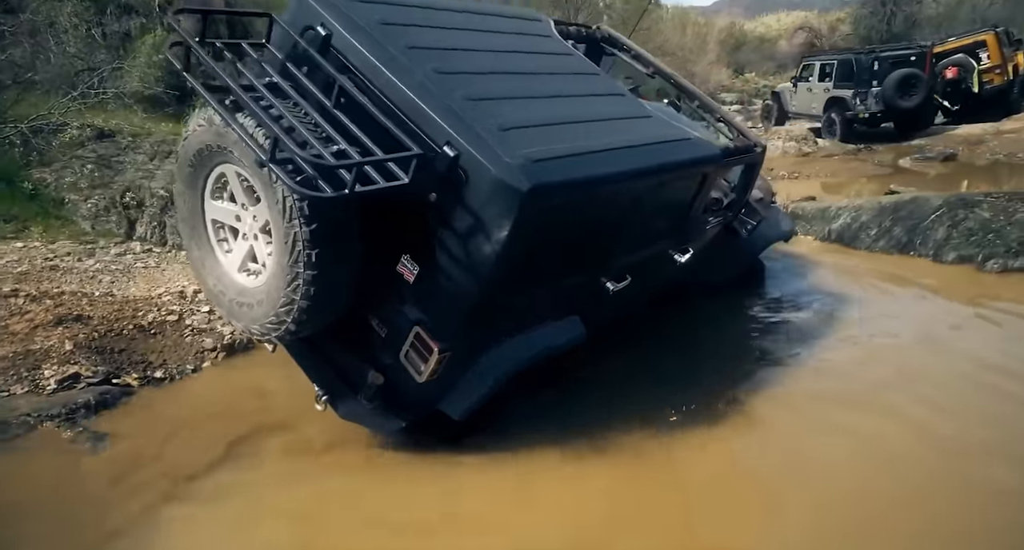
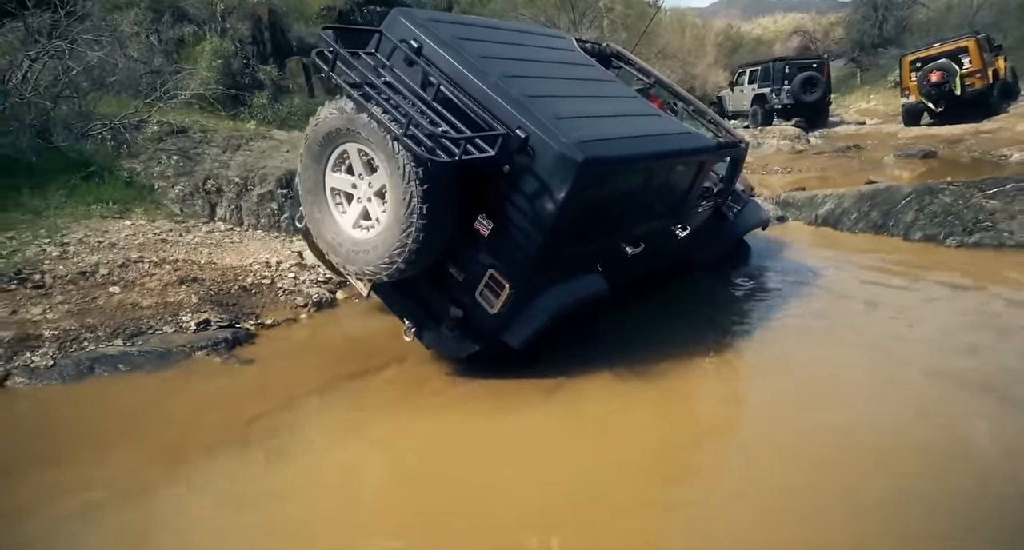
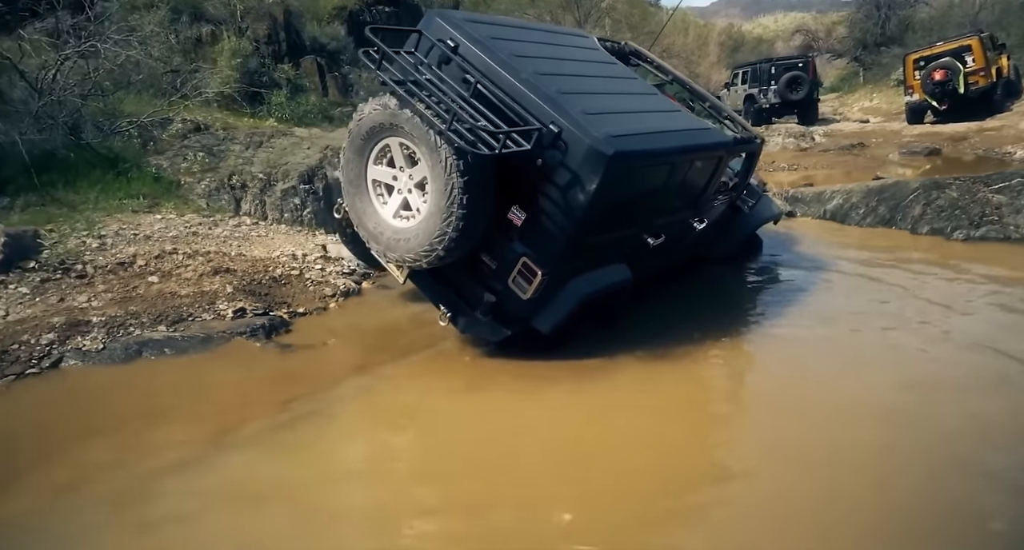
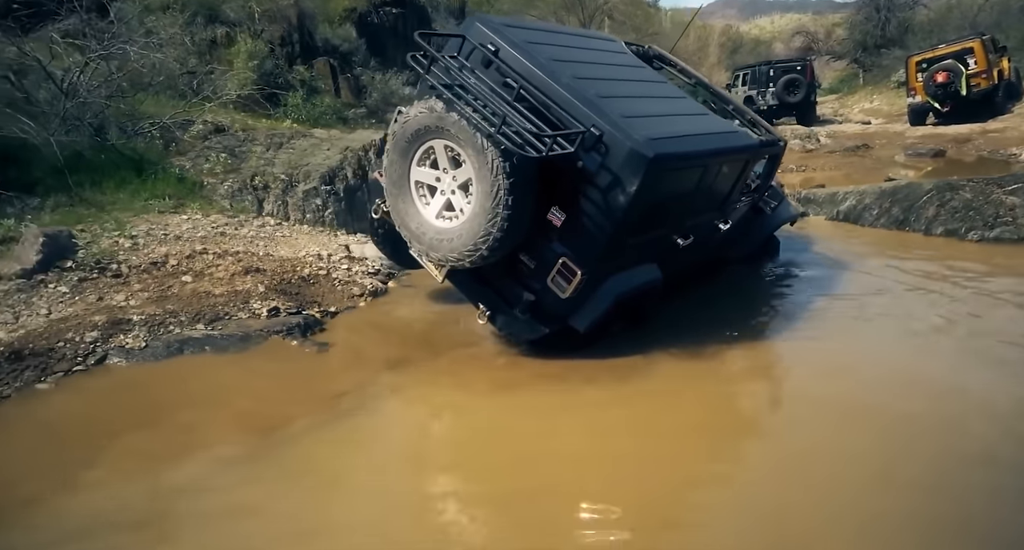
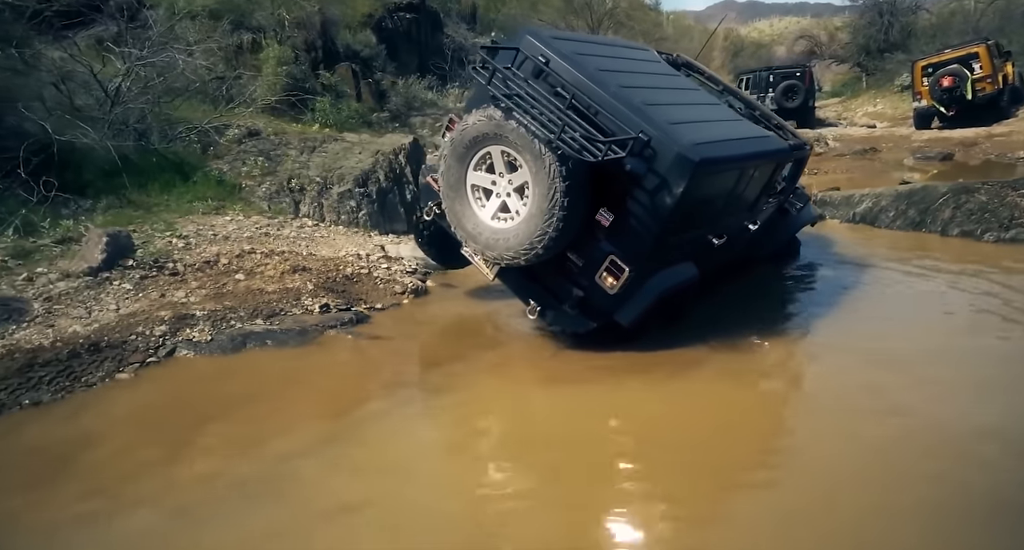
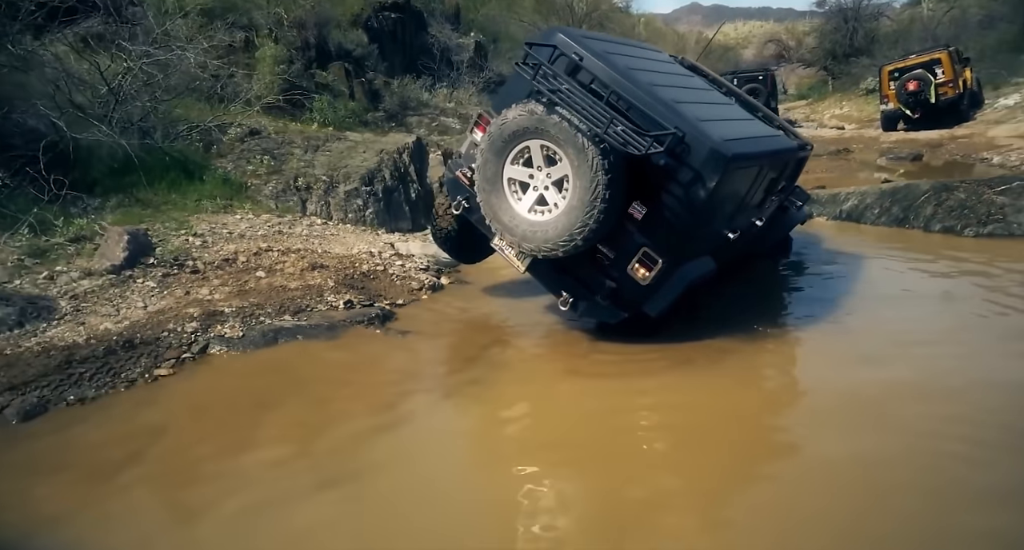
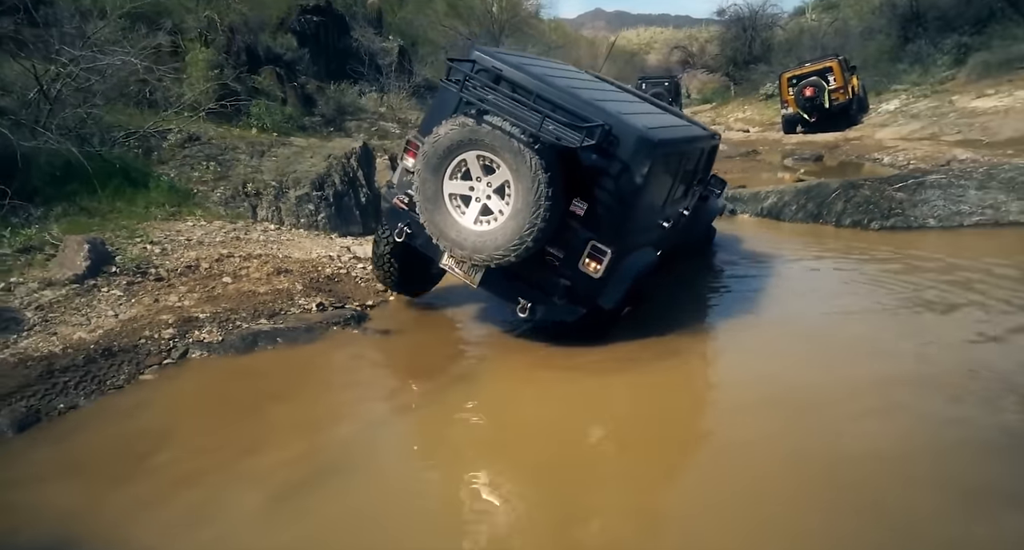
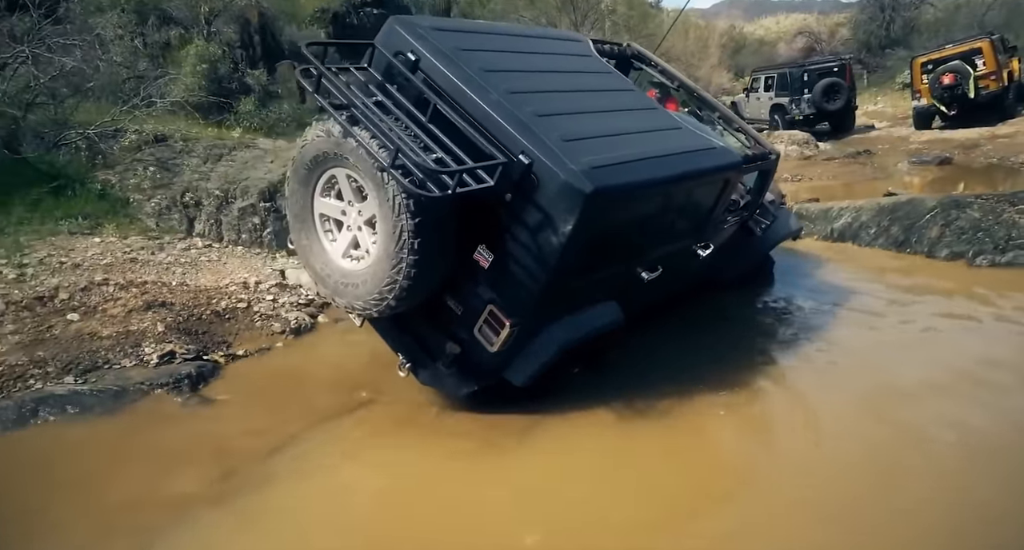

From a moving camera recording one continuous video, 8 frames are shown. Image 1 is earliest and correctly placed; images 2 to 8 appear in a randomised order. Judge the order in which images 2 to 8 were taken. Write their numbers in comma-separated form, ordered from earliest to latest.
8, 2, 3, 4, 5, 6, 7
